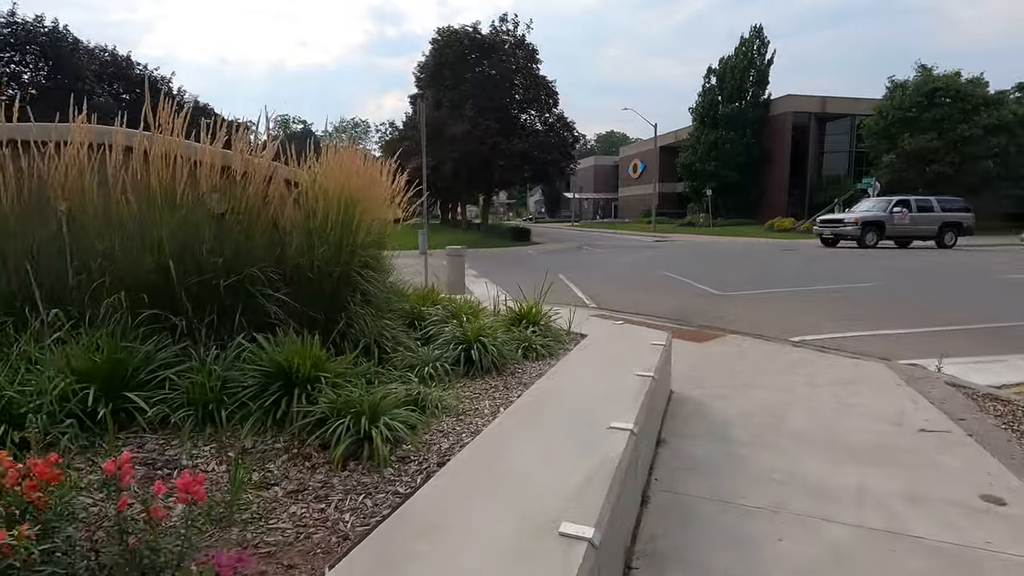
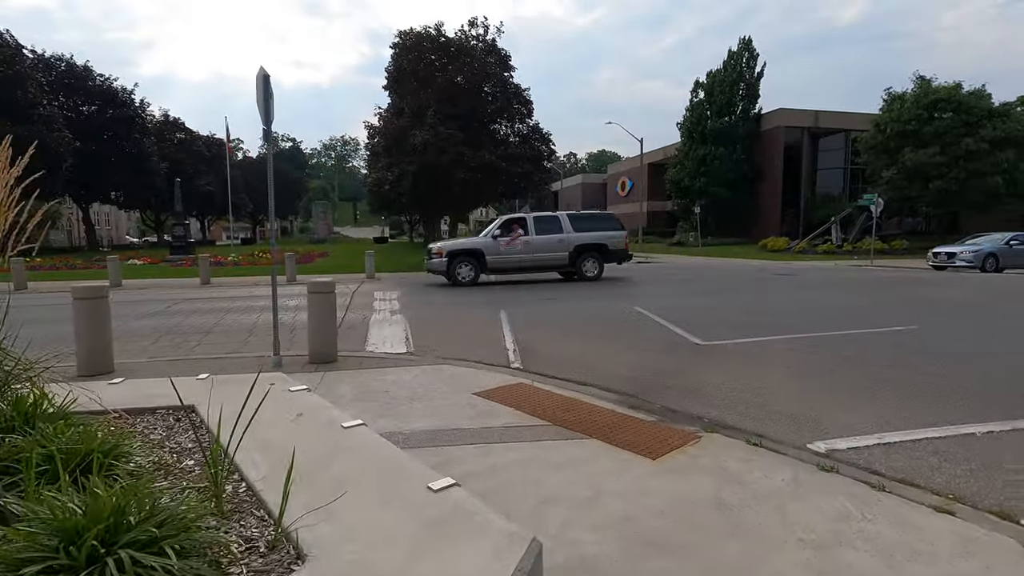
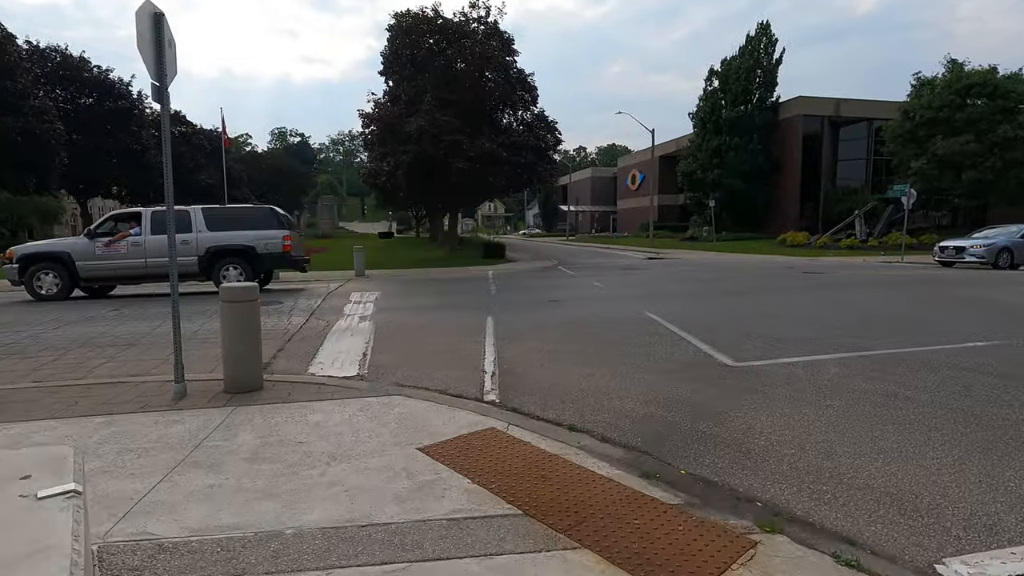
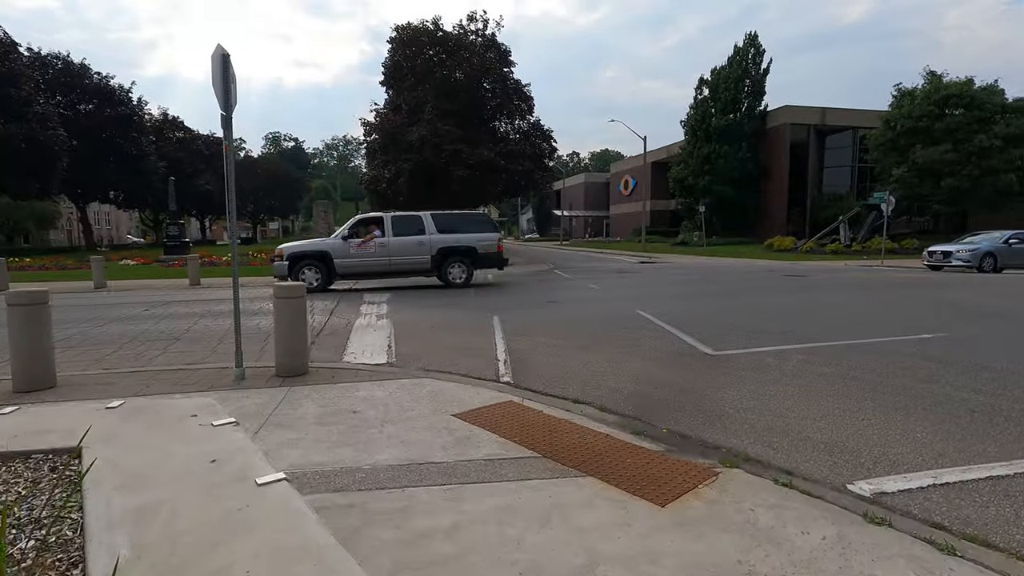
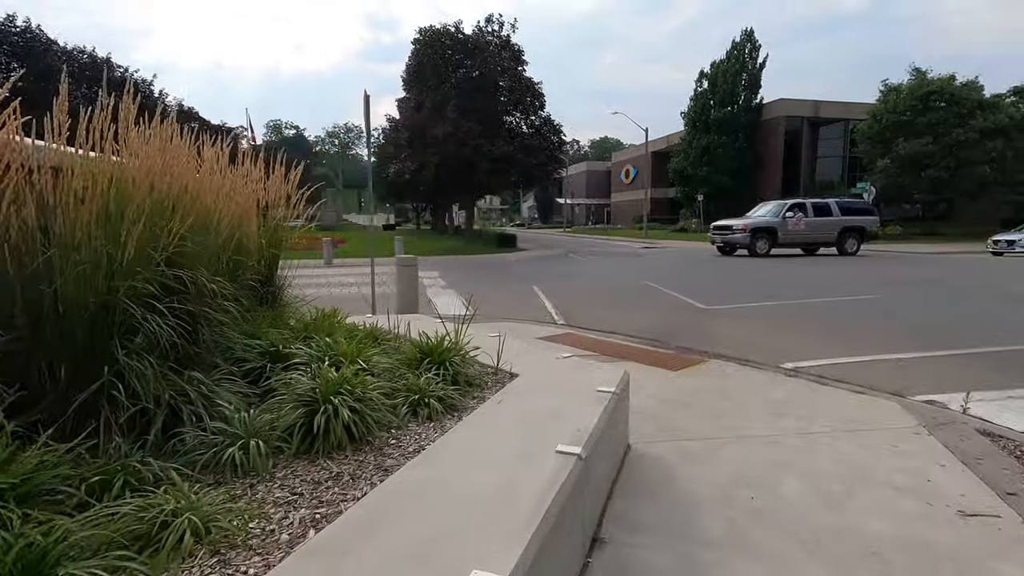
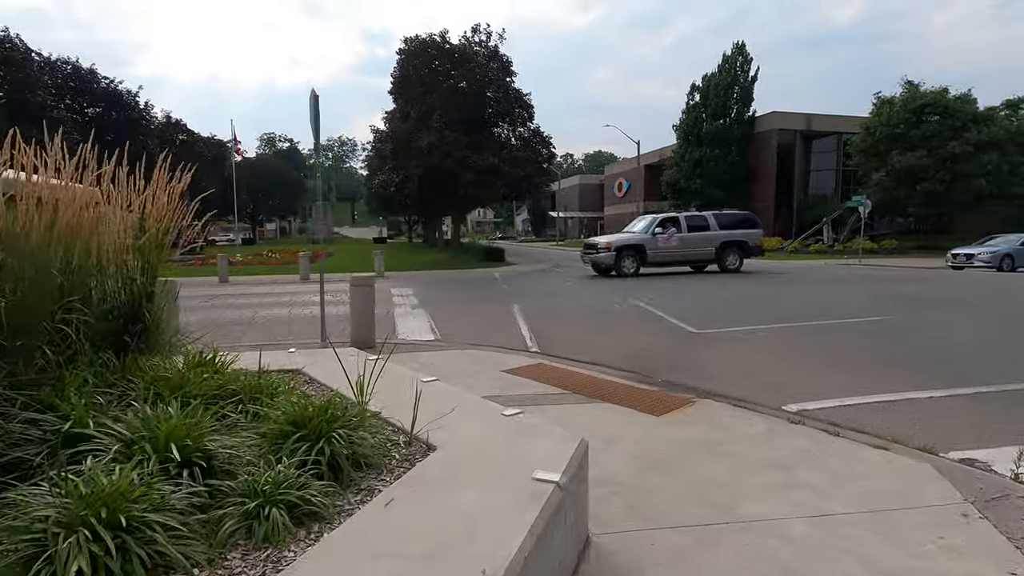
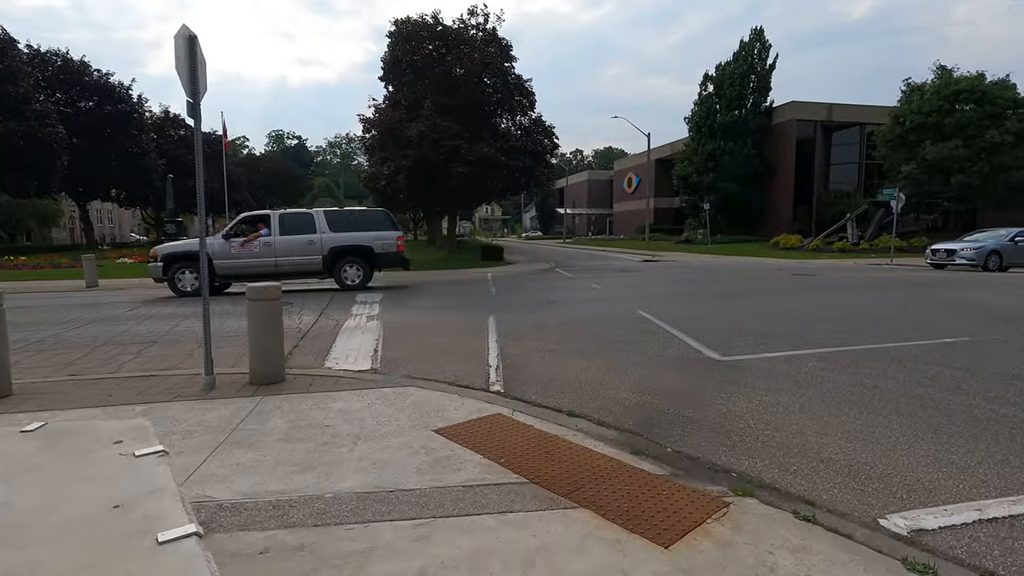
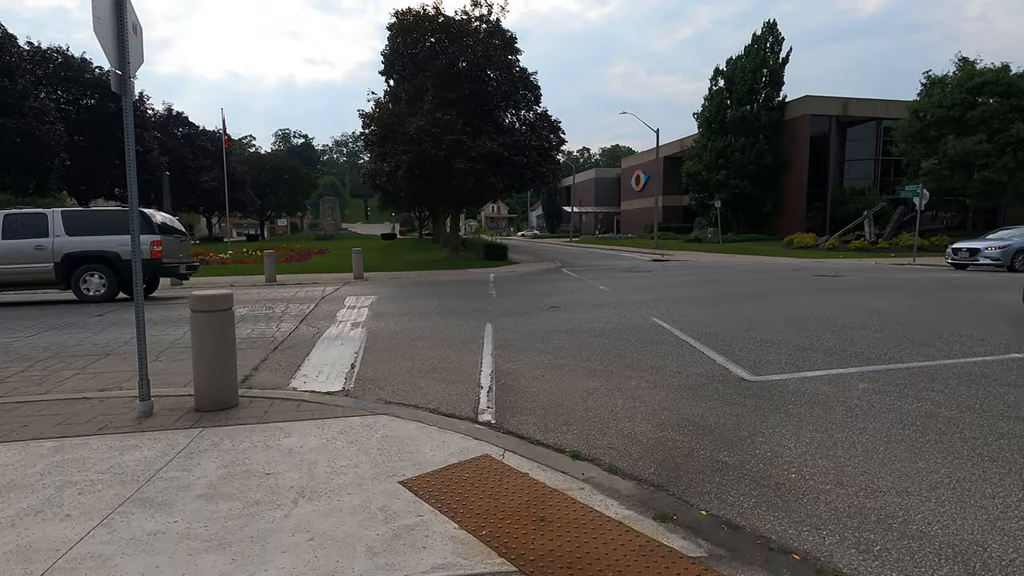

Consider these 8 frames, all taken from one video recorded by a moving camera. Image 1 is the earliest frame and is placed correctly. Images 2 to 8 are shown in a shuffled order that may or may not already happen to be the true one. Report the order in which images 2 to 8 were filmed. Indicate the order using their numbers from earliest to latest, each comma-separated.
5, 6, 2, 4, 7, 3, 8
